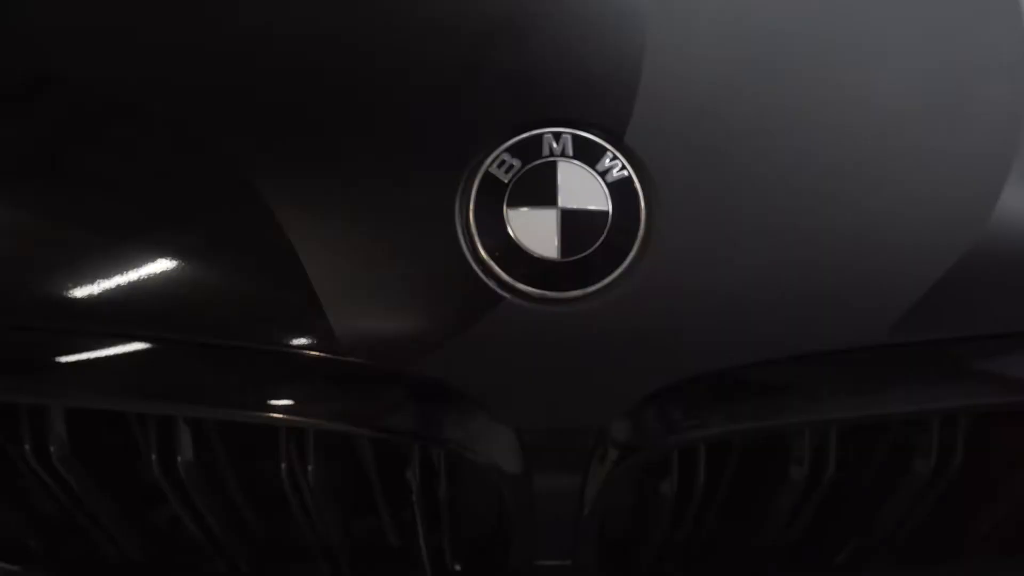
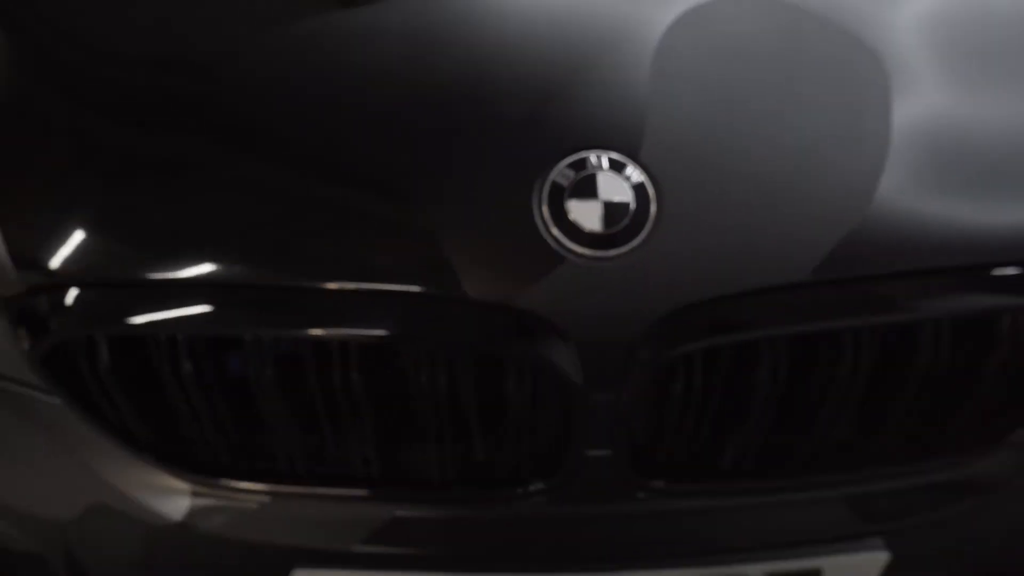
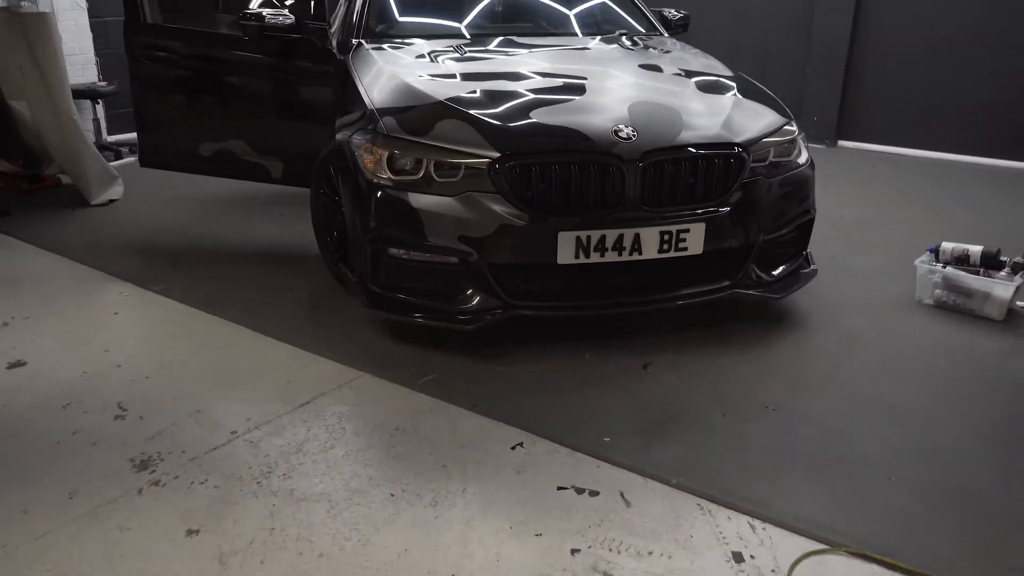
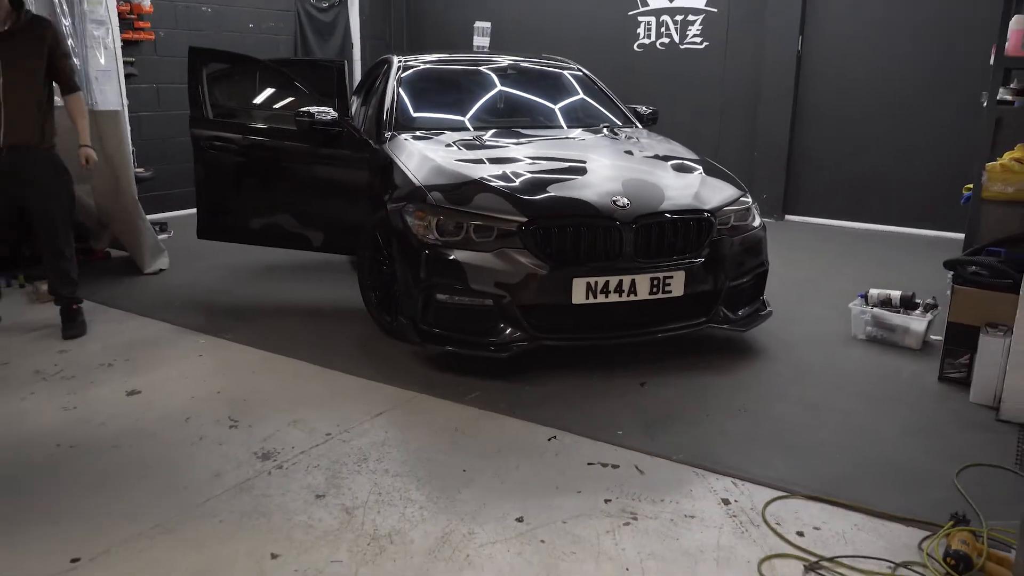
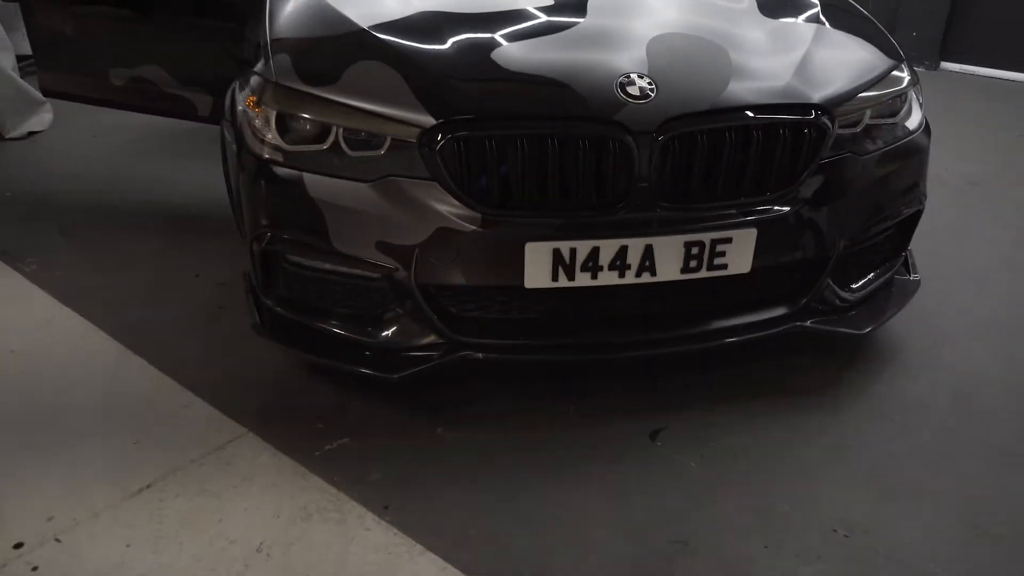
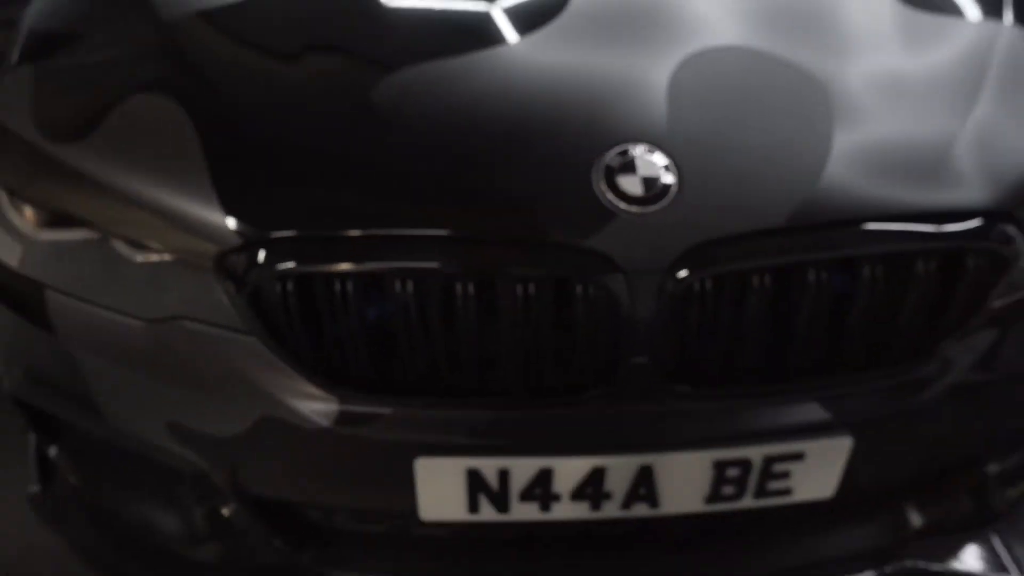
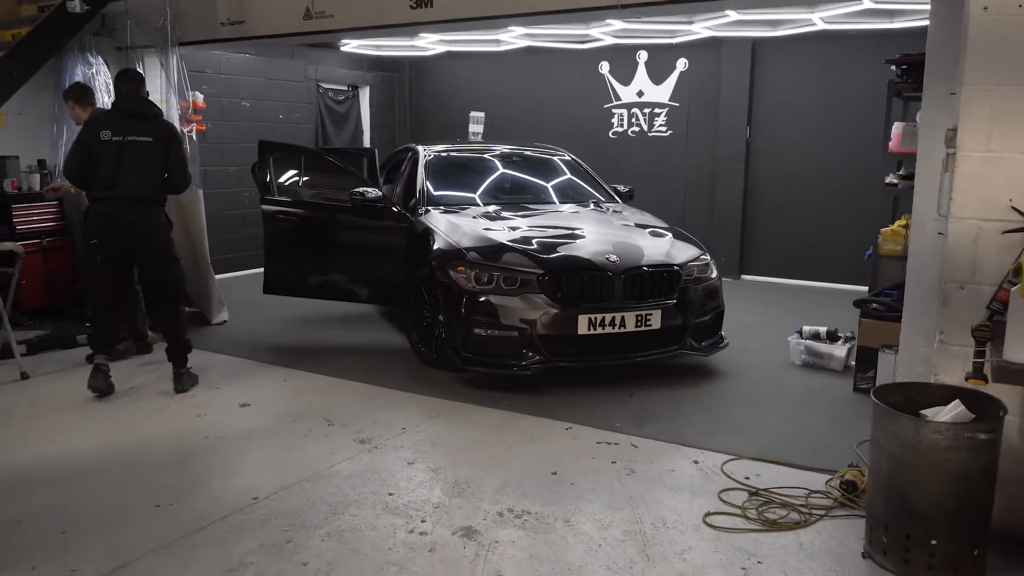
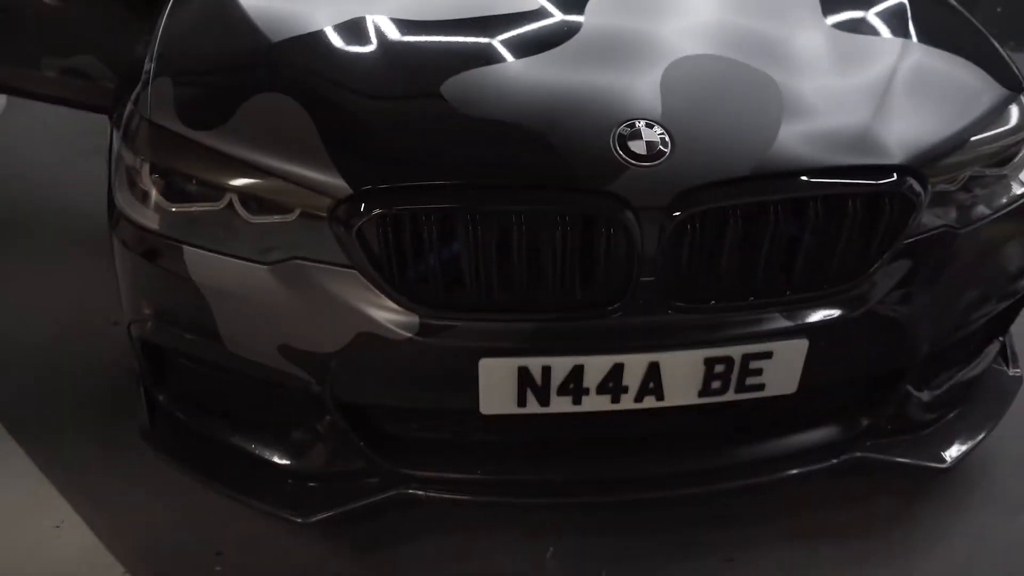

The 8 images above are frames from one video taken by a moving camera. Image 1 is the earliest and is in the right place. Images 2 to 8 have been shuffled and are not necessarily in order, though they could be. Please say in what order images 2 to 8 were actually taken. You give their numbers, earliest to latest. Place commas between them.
2, 6, 8, 5, 3, 4, 7
